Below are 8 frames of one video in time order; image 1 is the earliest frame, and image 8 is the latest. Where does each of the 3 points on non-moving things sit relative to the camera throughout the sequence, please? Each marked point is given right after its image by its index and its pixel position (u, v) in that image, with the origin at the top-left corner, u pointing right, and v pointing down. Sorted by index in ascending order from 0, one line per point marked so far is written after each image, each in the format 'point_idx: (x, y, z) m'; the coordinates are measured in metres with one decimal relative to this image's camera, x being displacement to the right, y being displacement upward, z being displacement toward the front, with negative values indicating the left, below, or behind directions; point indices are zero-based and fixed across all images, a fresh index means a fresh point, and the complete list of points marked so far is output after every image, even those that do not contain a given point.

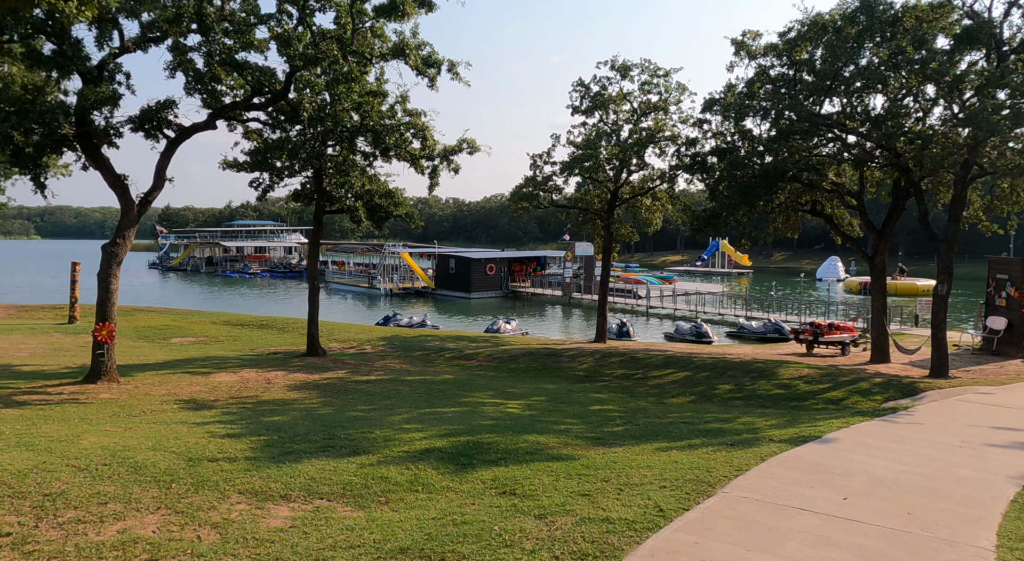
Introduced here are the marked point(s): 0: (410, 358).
0: (-2.5, -1.9, +18.5) m
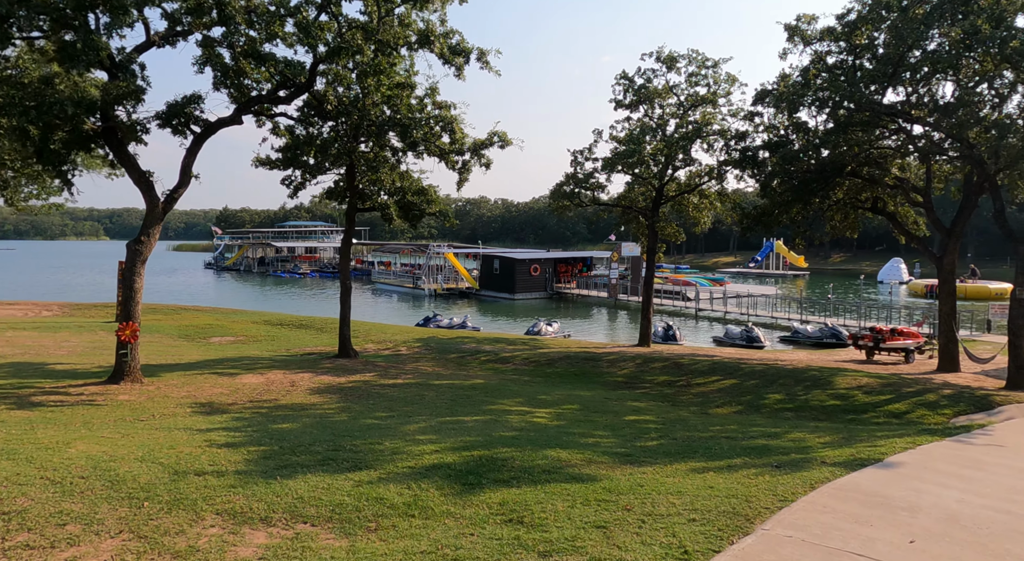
0: (-1.6, -1.9, +17.9) m
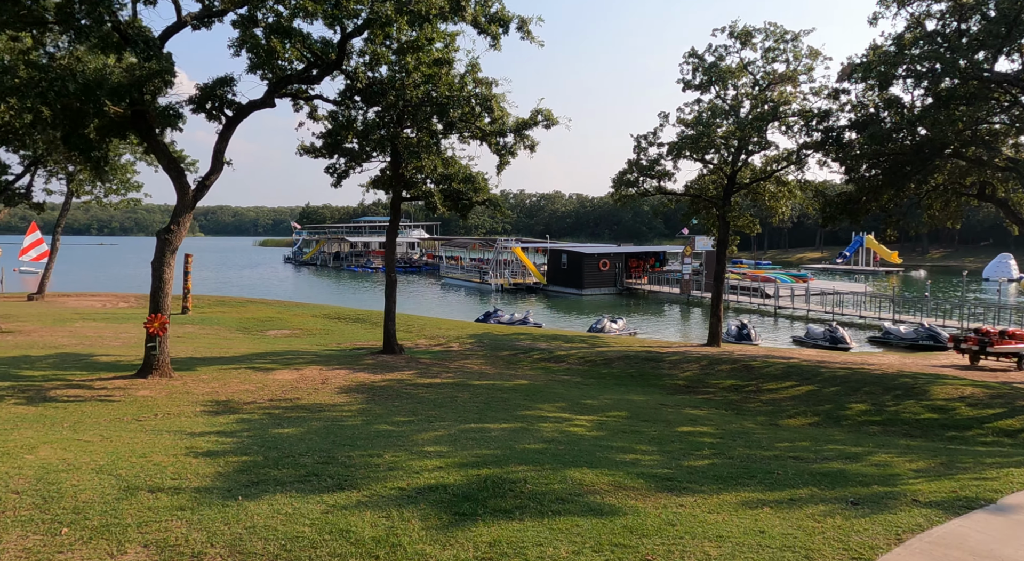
0: (-0.4, -1.8, +16.9) m
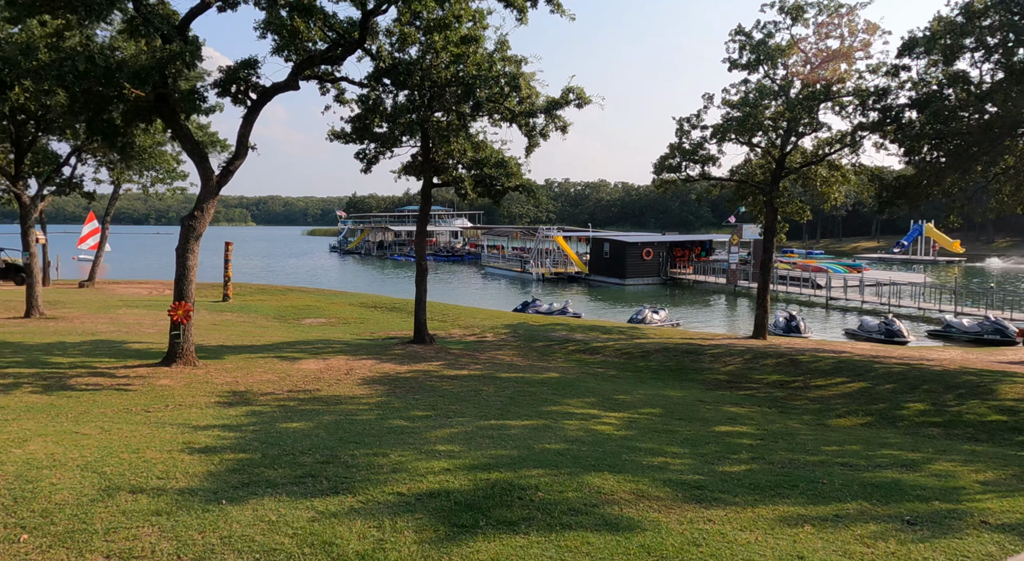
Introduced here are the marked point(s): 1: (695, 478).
0: (+0.3, -1.5, +16.3) m
1: (+1.6, -1.7, +6.4) m
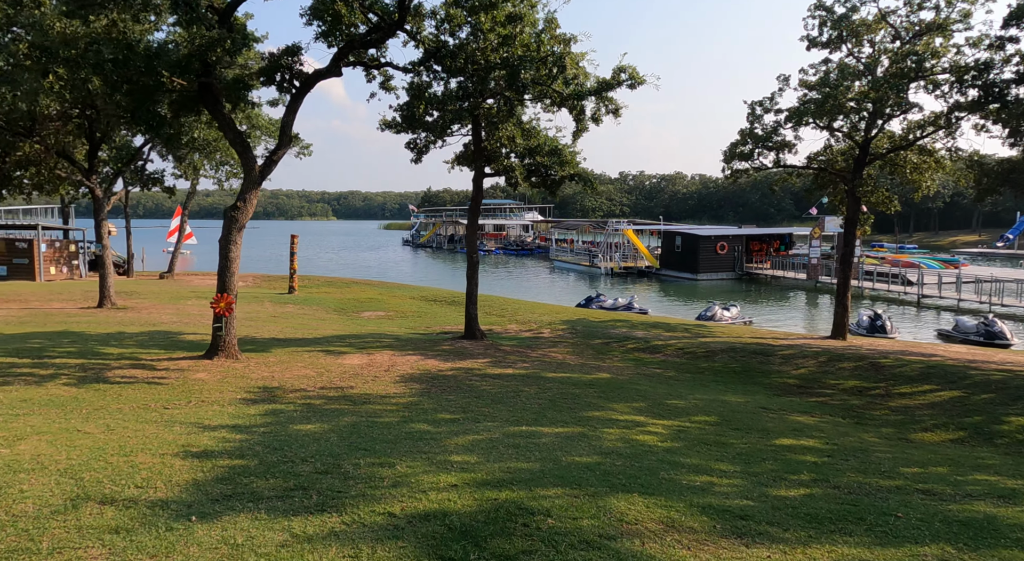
0: (+1.5, -1.4, +15.5) m
1: (+1.7, -1.6, +5.6) m
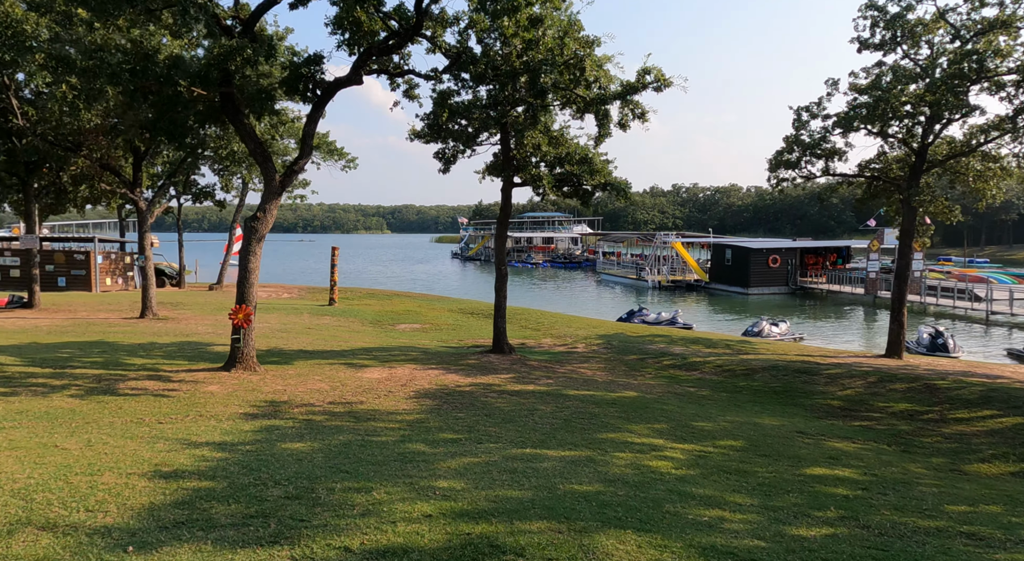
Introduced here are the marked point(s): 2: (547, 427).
0: (+2.1, -1.7, +14.9) m
1: (+1.6, -1.7, +4.9) m
2: (+0.4, -1.6, +8.4) m
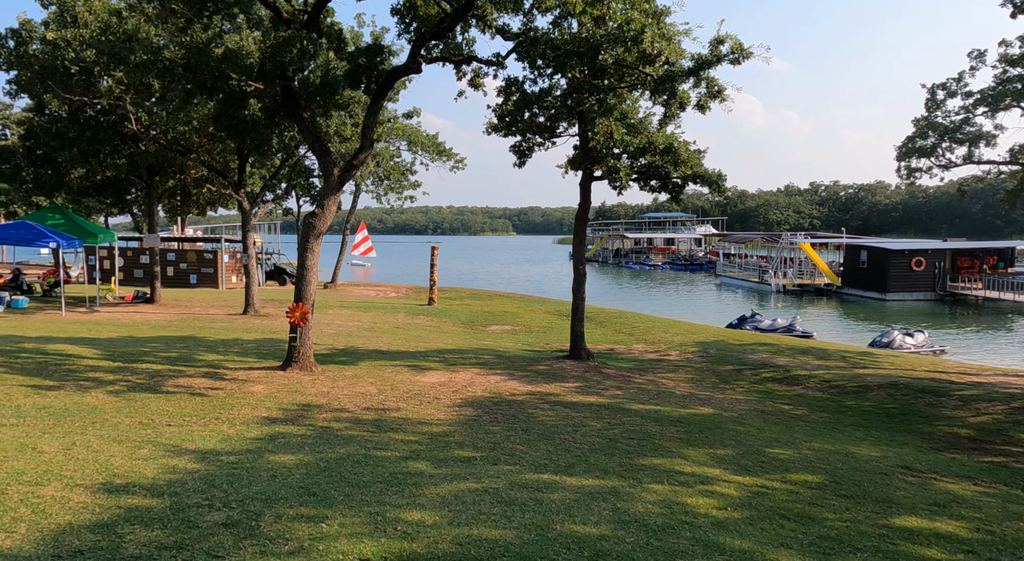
0: (+3.5, -1.7, +13.4) m
1: (+1.3, -1.7, +3.7) m
2: (+0.7, -1.6, +7.3) m
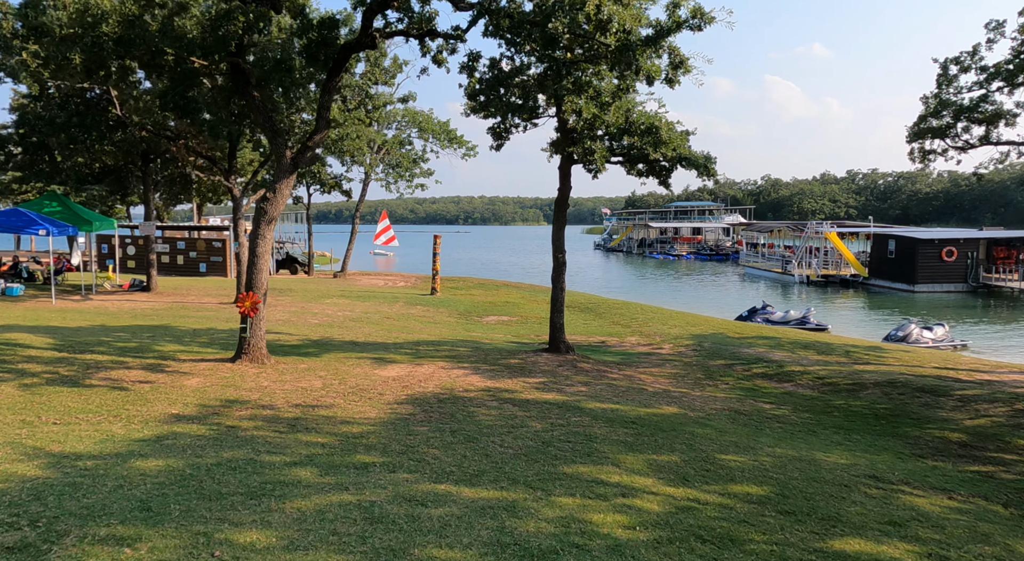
0: (+3.0, -1.5, +12.6) m
1: (+0.4, -1.6, +3.0) m
2: (0.0, -1.5, +6.6) m
